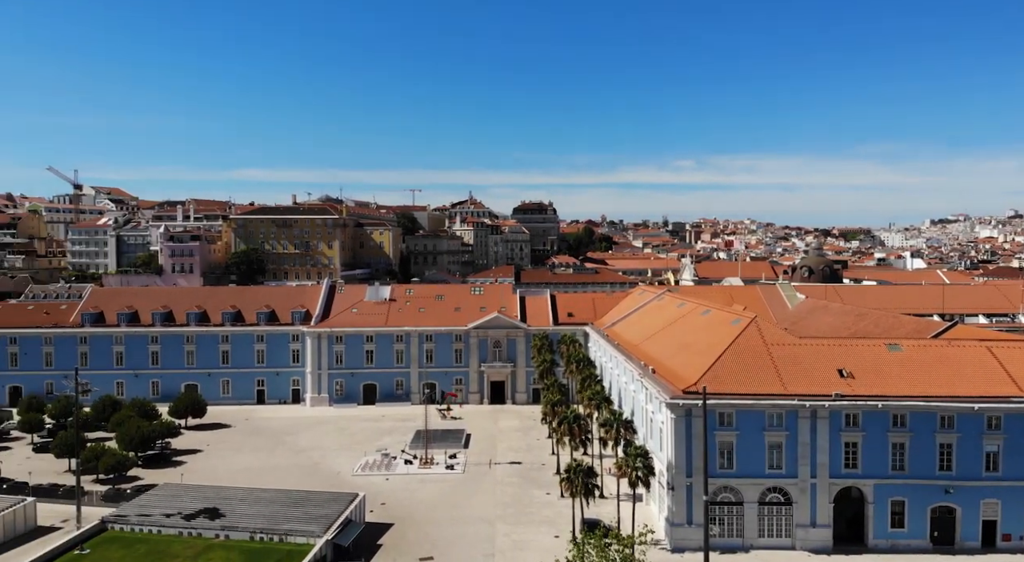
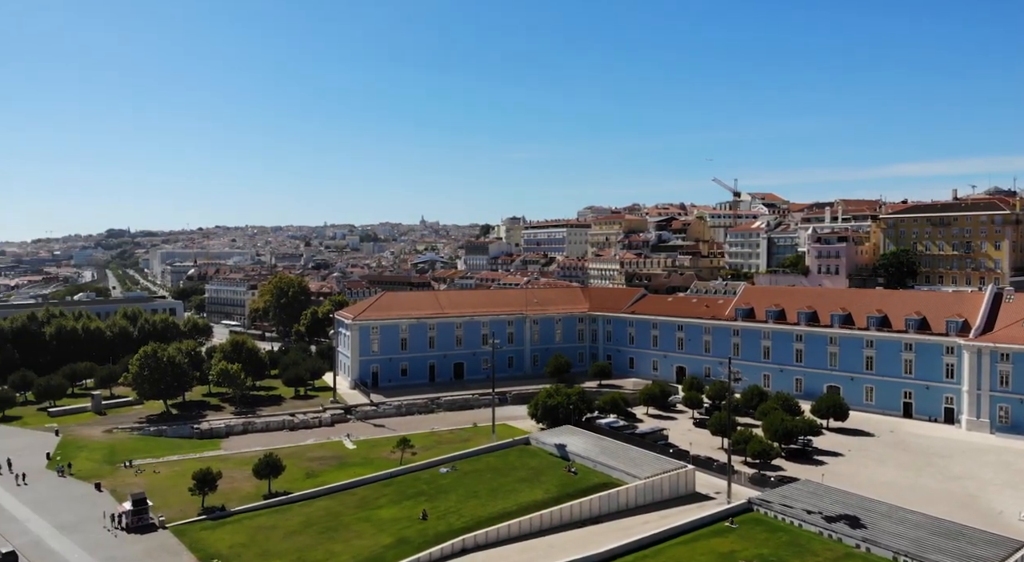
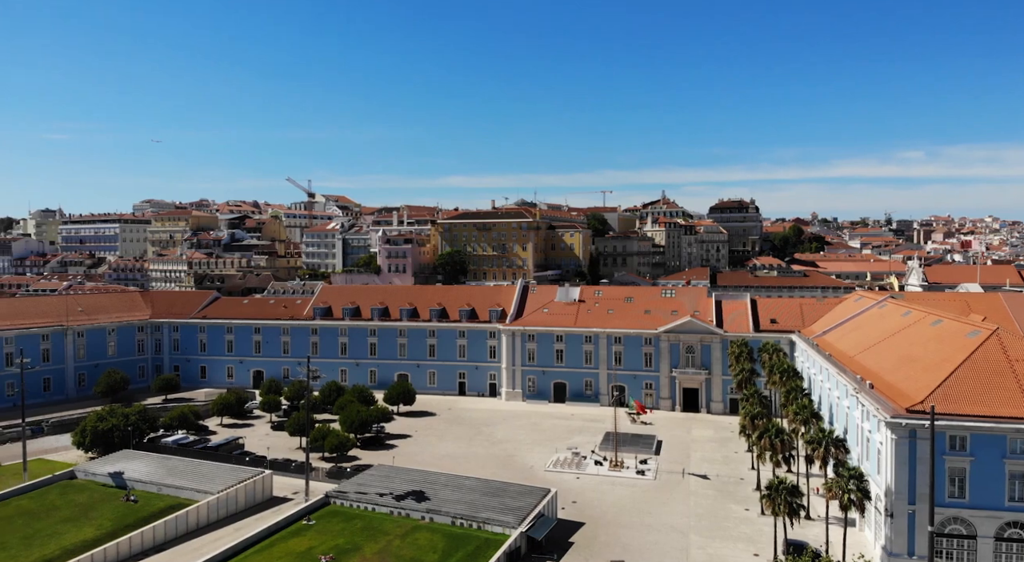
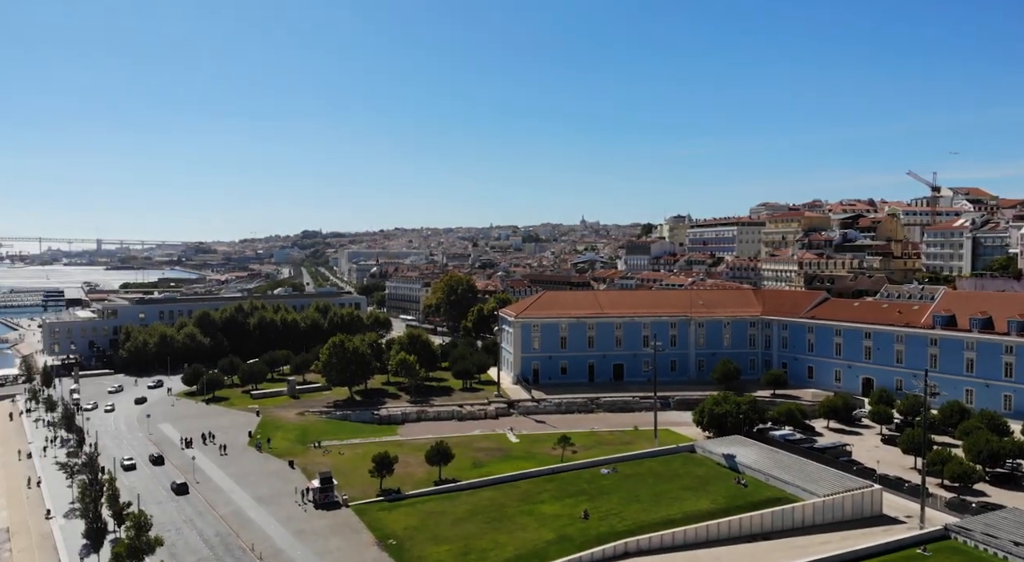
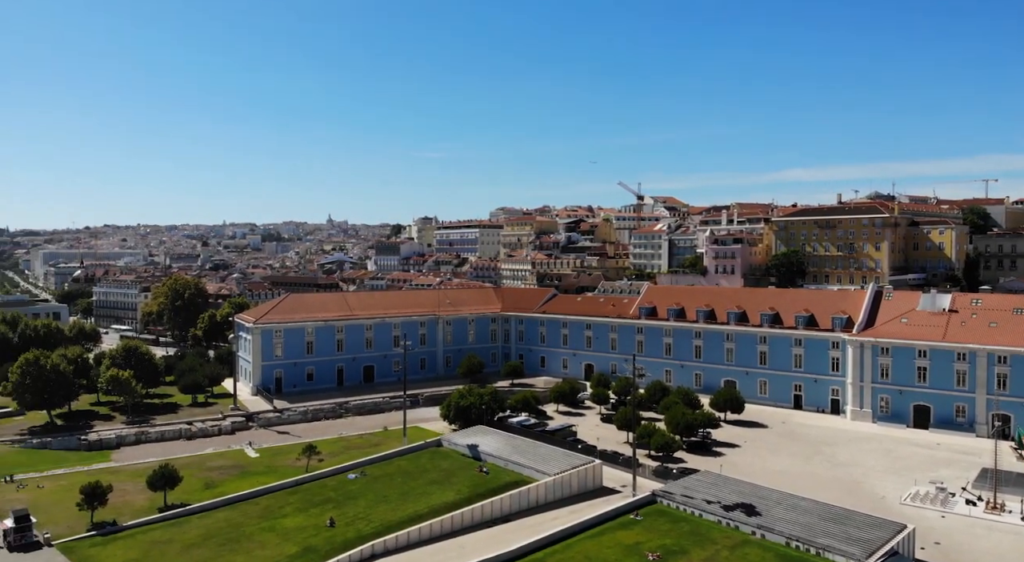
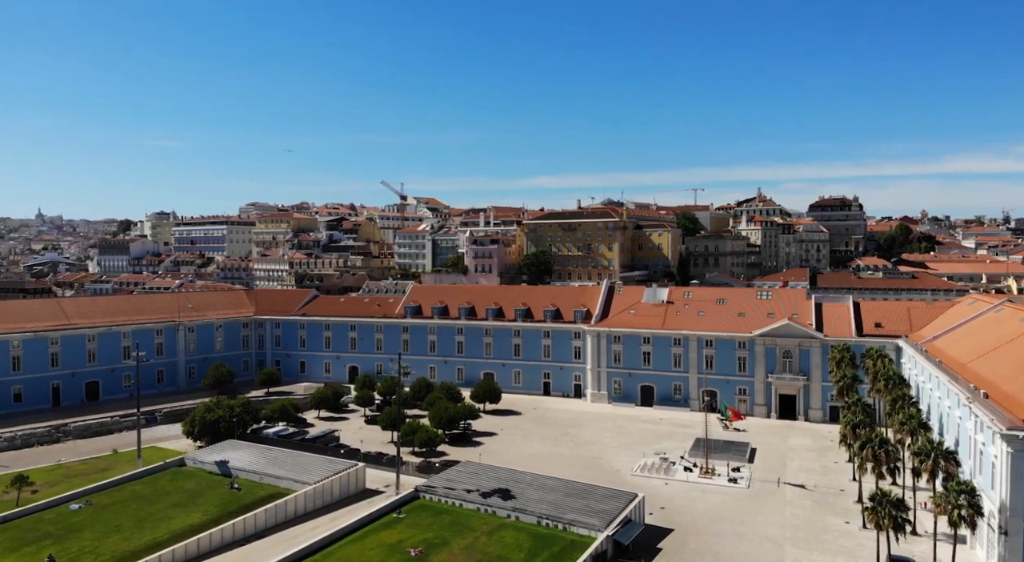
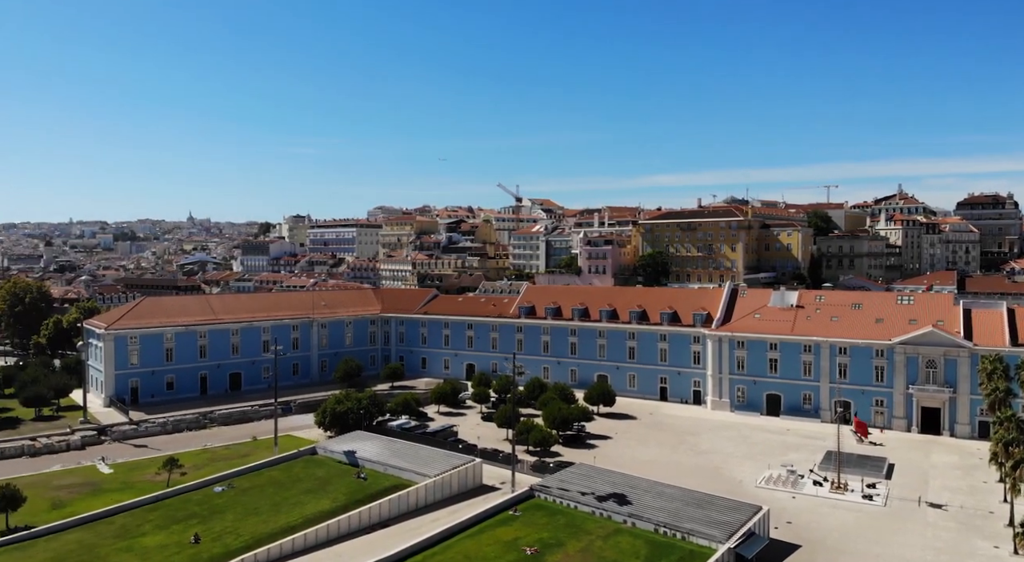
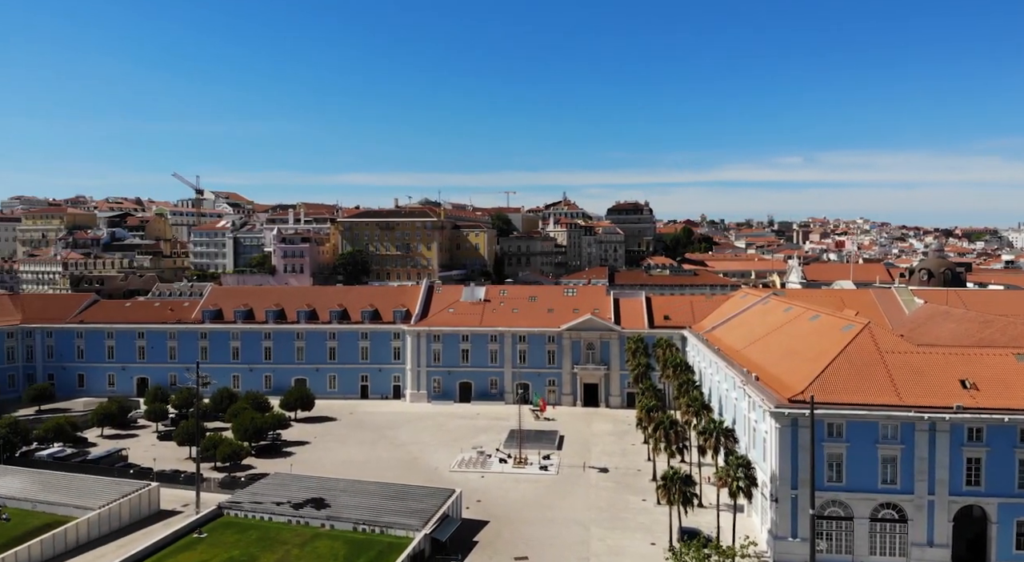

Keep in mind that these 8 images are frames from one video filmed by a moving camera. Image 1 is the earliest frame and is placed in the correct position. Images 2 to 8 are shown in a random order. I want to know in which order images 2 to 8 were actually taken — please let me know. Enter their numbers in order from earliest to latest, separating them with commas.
8, 3, 6, 7, 5, 2, 4
